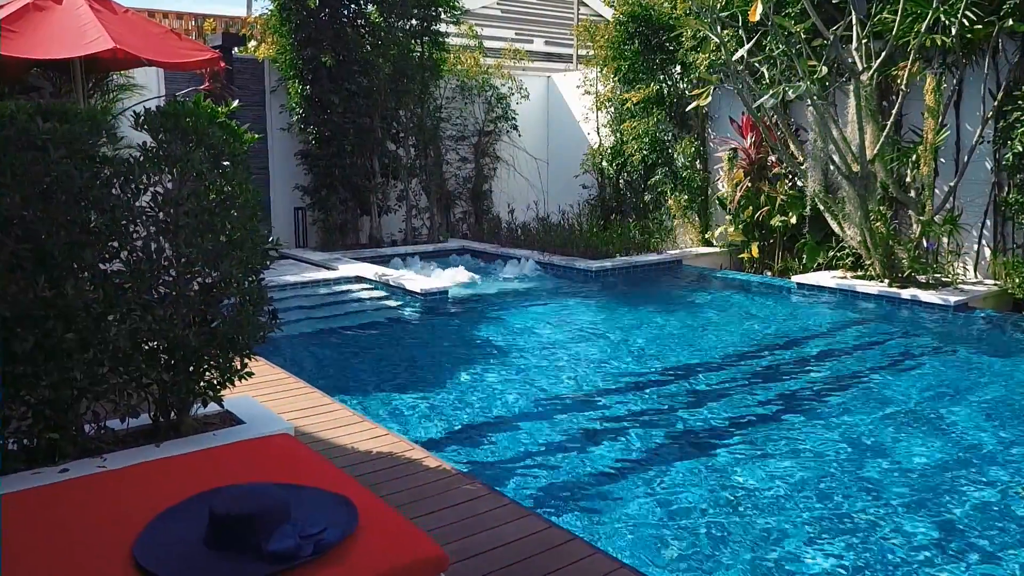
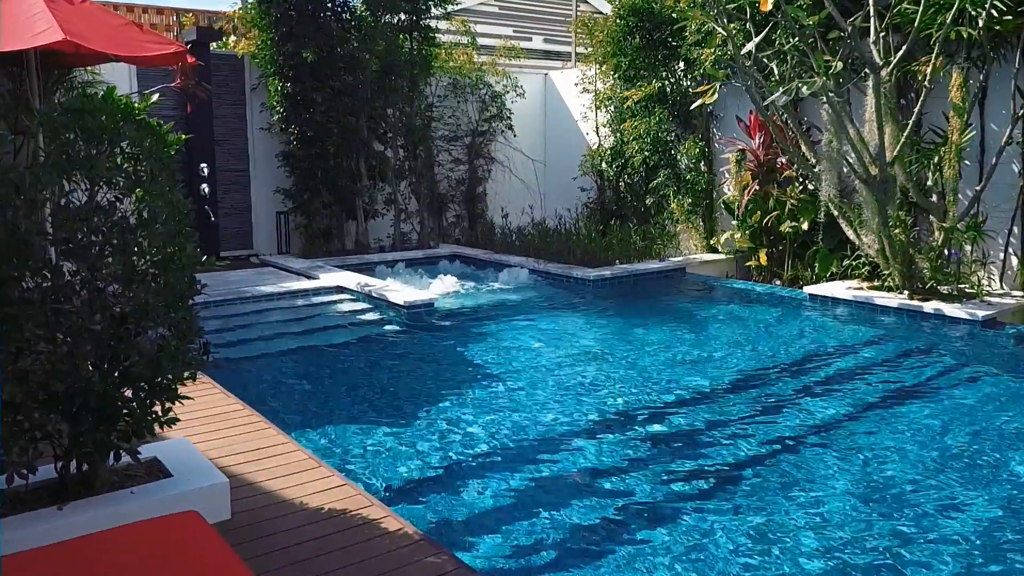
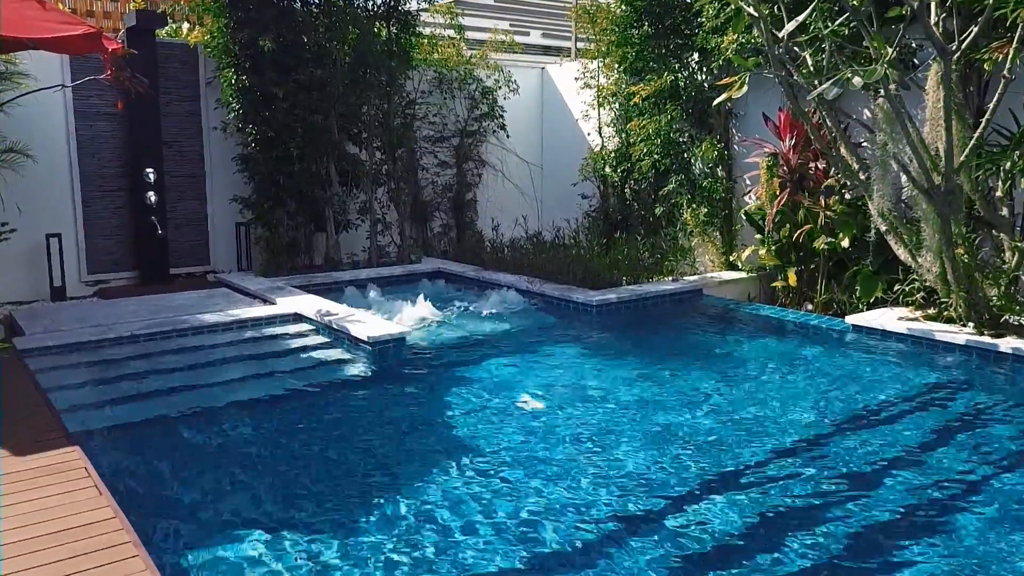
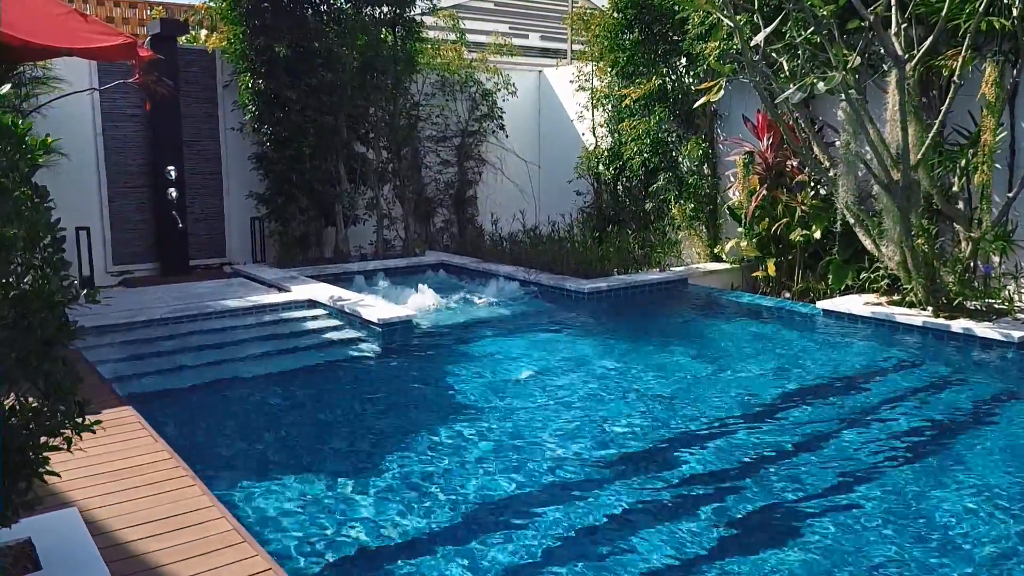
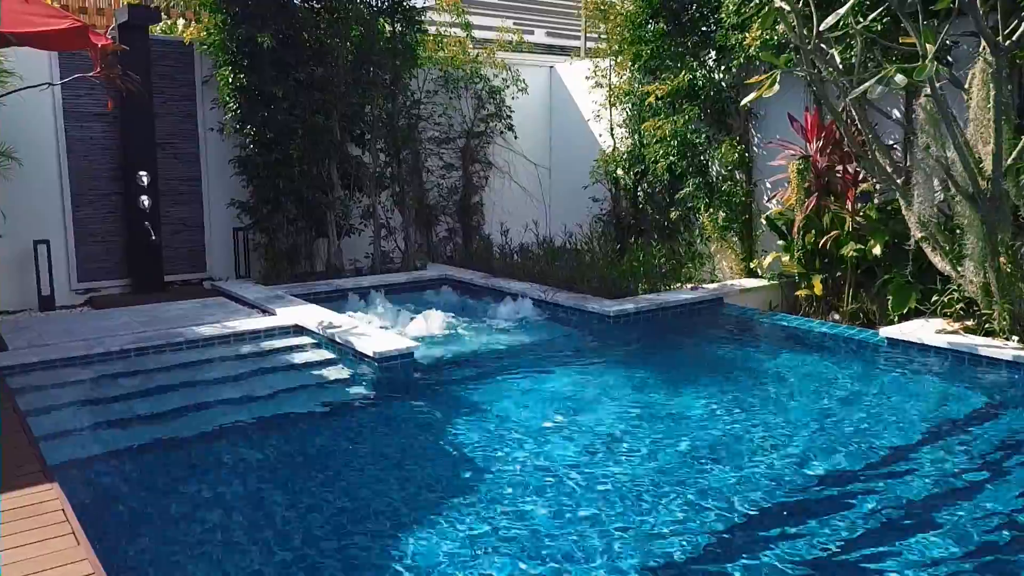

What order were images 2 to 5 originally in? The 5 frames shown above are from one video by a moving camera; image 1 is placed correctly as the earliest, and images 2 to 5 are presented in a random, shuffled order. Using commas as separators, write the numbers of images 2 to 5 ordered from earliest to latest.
2, 4, 3, 5
